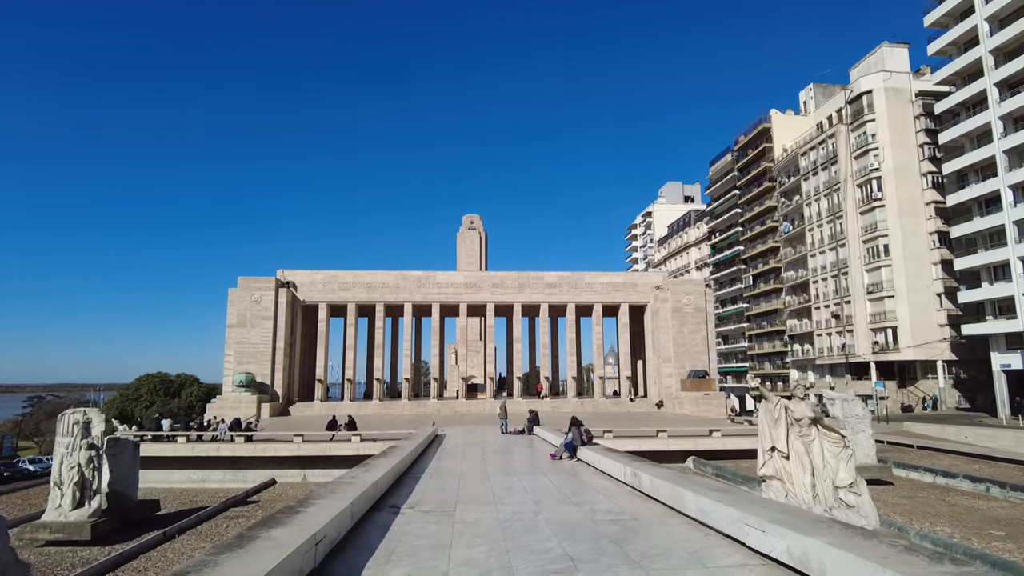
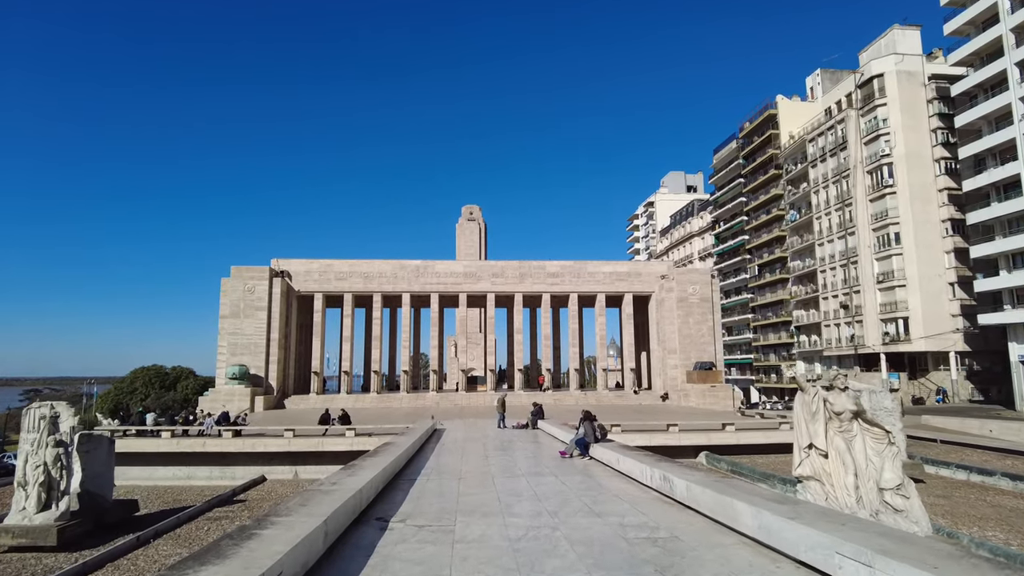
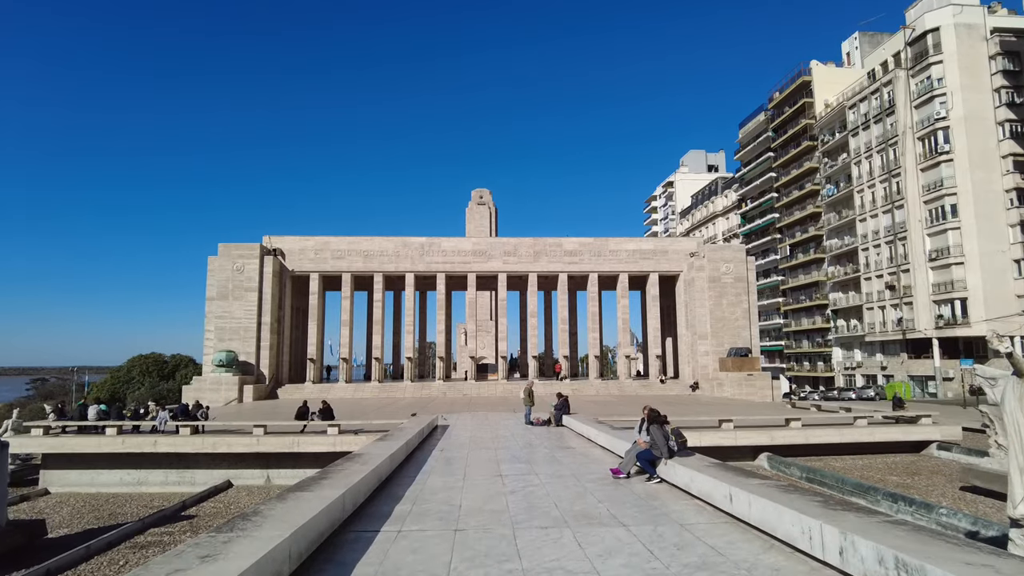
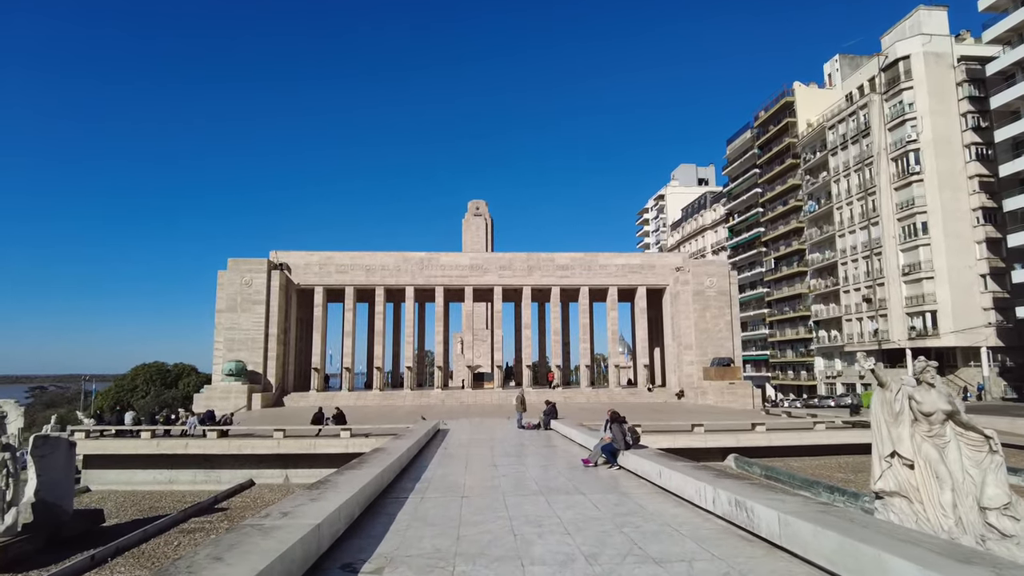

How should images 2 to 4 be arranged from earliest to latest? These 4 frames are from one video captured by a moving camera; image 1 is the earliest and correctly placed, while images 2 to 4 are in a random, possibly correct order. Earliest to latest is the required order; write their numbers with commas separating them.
2, 4, 3
